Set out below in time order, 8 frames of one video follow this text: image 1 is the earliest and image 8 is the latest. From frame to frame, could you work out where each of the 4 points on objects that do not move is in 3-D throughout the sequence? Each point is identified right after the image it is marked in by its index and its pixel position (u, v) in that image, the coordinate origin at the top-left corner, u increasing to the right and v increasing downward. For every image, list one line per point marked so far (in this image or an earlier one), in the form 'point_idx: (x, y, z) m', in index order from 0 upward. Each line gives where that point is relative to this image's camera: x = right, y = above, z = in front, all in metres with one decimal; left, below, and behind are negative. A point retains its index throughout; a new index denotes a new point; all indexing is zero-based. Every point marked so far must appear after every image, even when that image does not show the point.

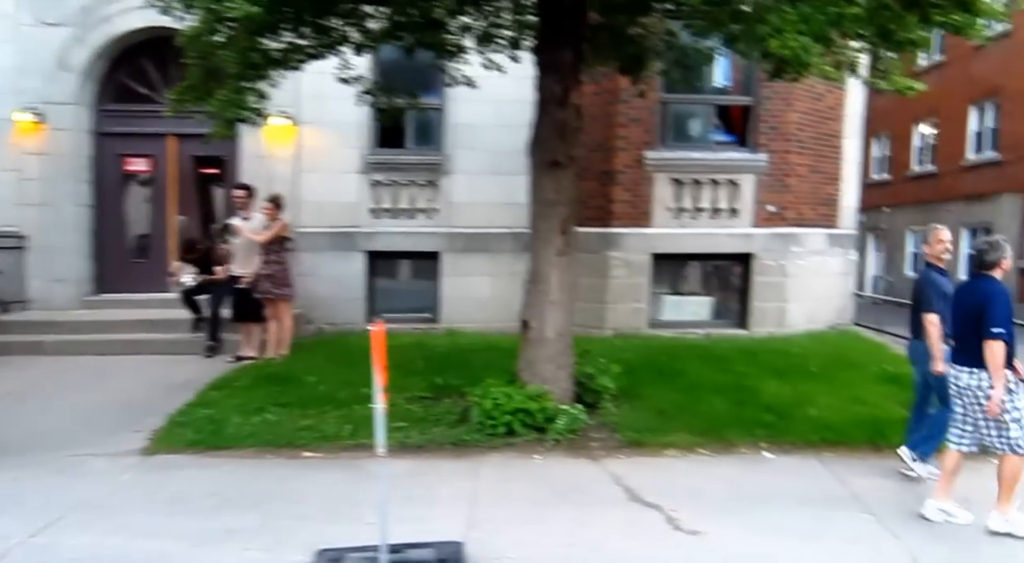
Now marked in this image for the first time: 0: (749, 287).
0: (+3.6, -0.1, +13.4) m
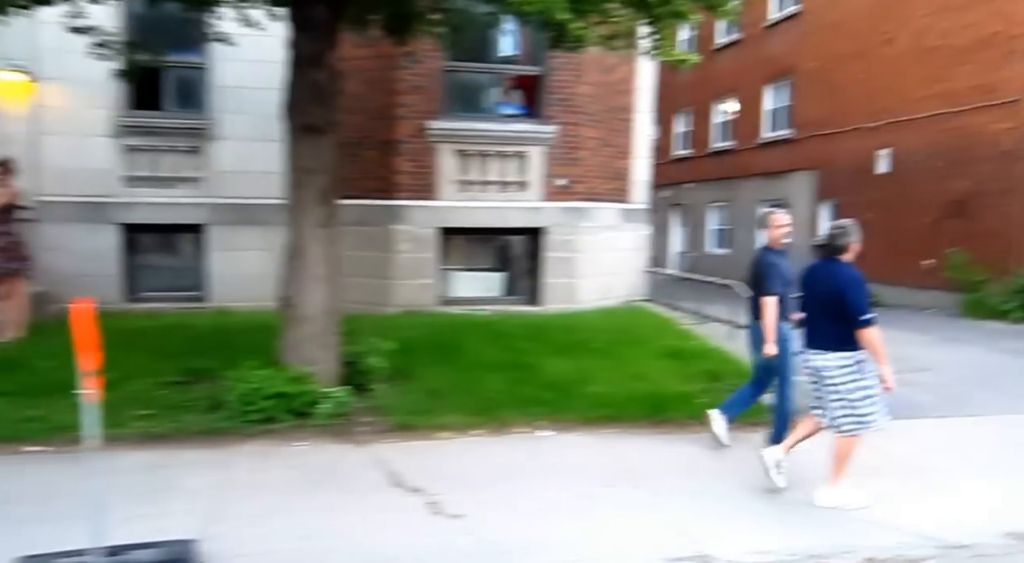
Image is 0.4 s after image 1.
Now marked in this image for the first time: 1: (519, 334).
0: (+0.4, +0.3, +13.0) m
1: (+0.1, -0.7, +12.2) m
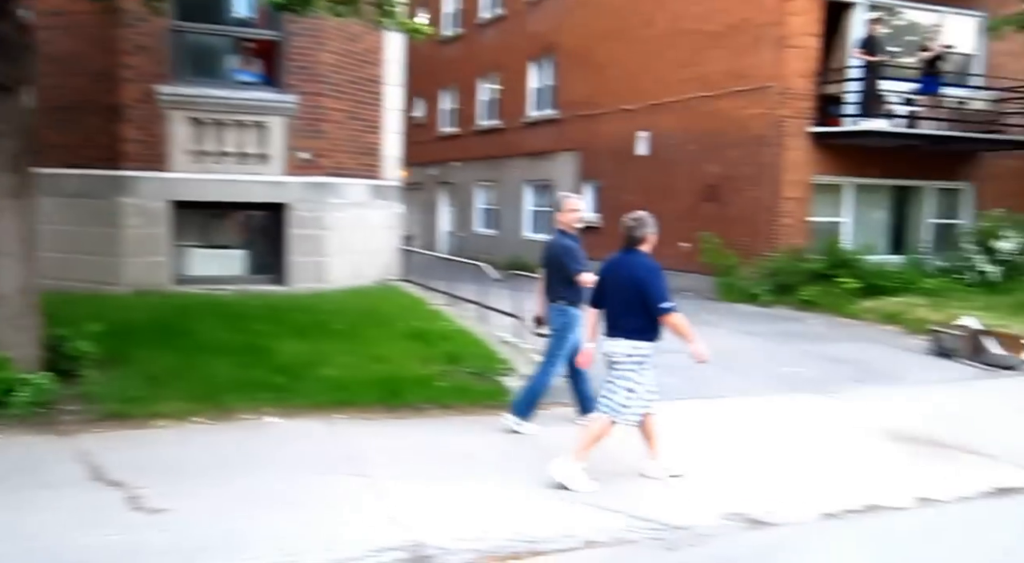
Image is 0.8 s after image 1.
0: (-3.2, +0.6, +12.3) m
1: (-3.4, -0.5, +11.5) m
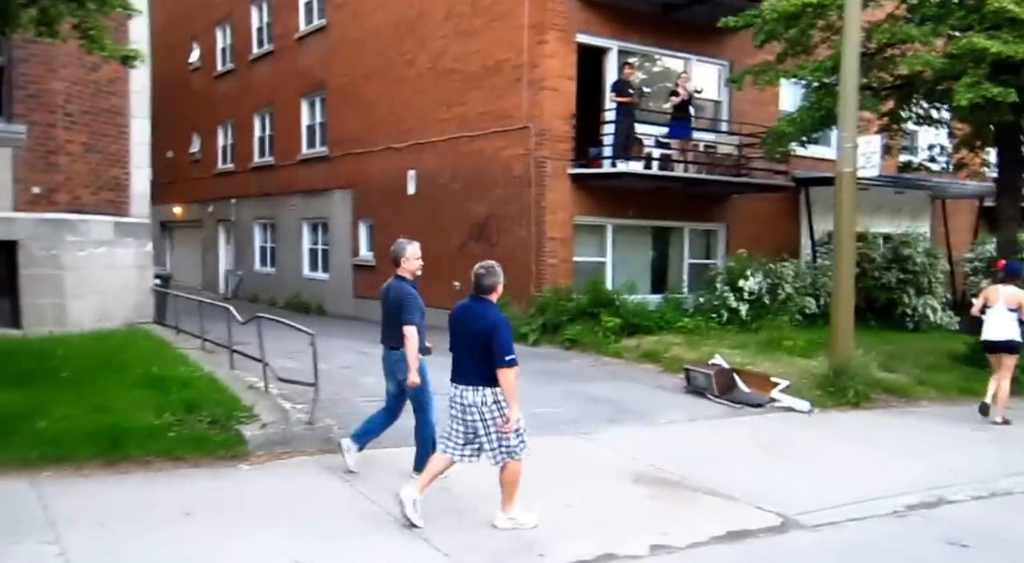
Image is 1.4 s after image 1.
0: (-6.5, 0.0, +11.0) m
1: (-6.5, -1.0, +10.1) m
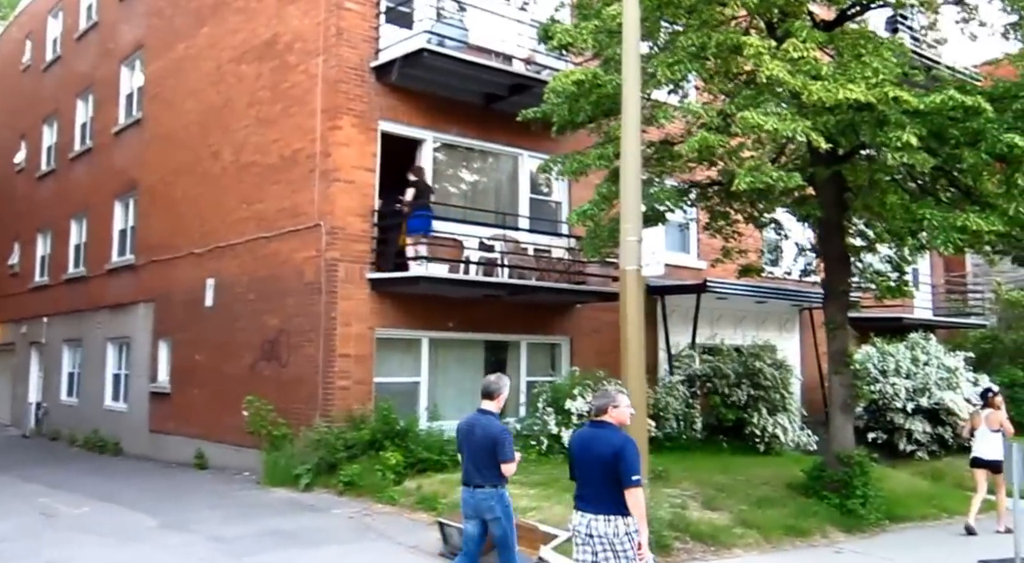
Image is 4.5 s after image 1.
0: (-9.1, -1.3, +8.5) m
1: (-9.1, -2.2, +7.4) m
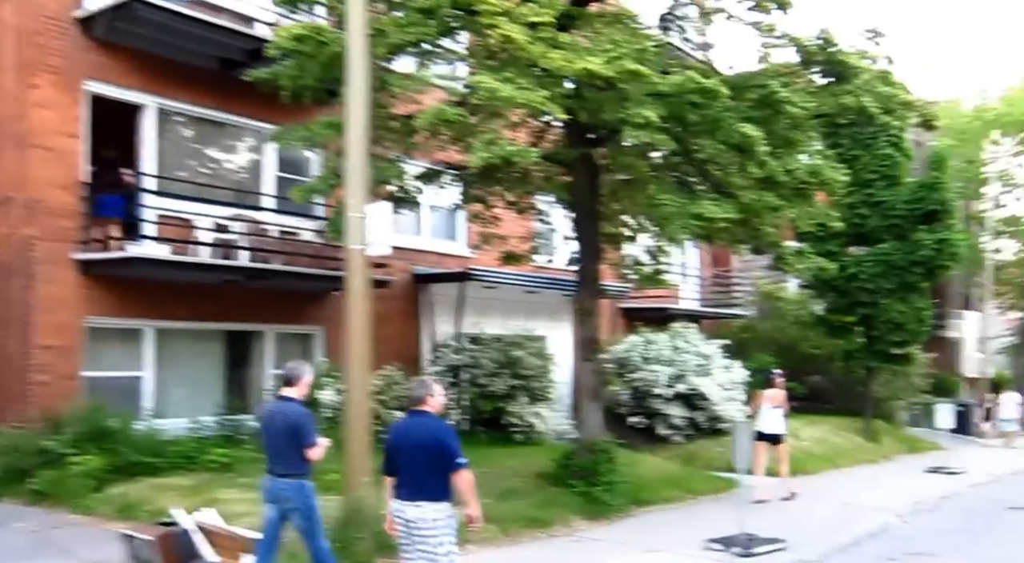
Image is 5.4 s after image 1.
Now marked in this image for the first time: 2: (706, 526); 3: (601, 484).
0: (-11.4, -1.1, +5.6) m
1: (-11.2, -2.0, +4.6) m
2: (+2.1, -2.6, +9.2) m
3: (+1.0, -2.3, +9.8) m
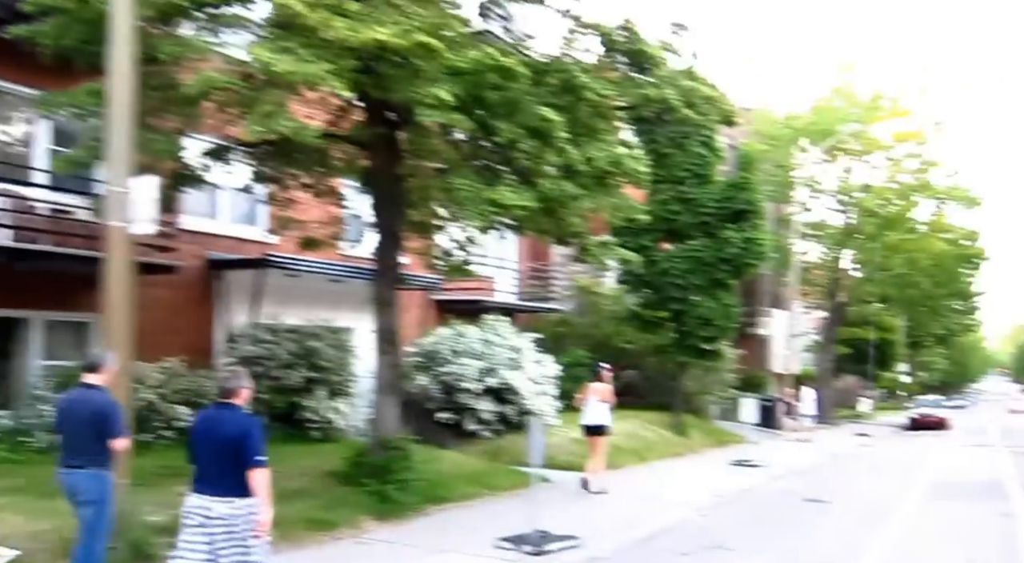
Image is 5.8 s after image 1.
0: (-12.9, -0.7, +3.3) m
1: (-12.5, -1.6, +2.3) m
2: (-0.1, -2.5, +8.8) m
3: (-1.3, -2.1, +9.3) m
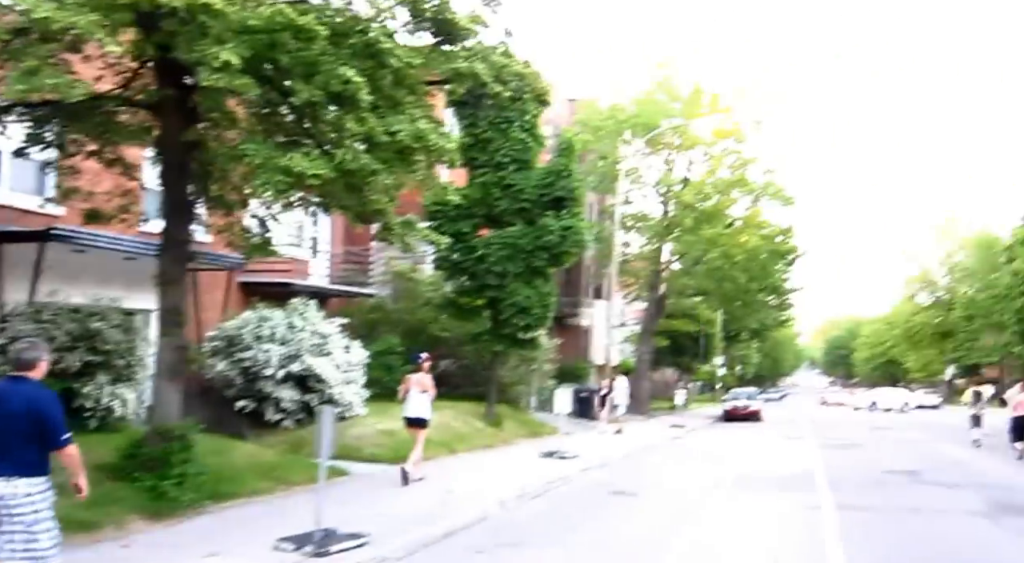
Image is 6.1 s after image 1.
0: (-13.9, -0.3, +0.8) m
1: (-13.3, -1.1, -0.1) m
2: (-2.1, -2.3, +8.2) m
3: (-3.3, -1.9, +8.5) m
